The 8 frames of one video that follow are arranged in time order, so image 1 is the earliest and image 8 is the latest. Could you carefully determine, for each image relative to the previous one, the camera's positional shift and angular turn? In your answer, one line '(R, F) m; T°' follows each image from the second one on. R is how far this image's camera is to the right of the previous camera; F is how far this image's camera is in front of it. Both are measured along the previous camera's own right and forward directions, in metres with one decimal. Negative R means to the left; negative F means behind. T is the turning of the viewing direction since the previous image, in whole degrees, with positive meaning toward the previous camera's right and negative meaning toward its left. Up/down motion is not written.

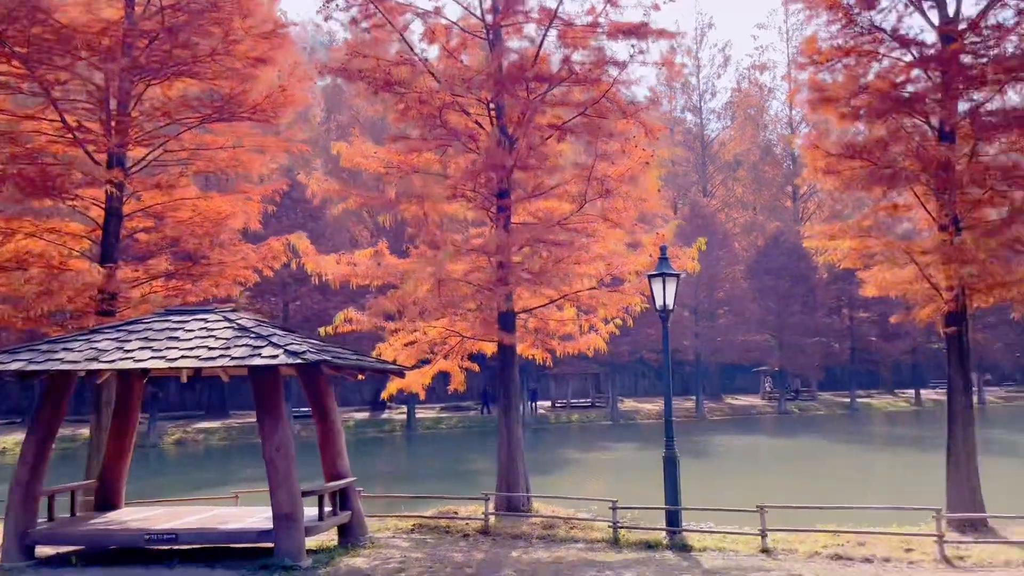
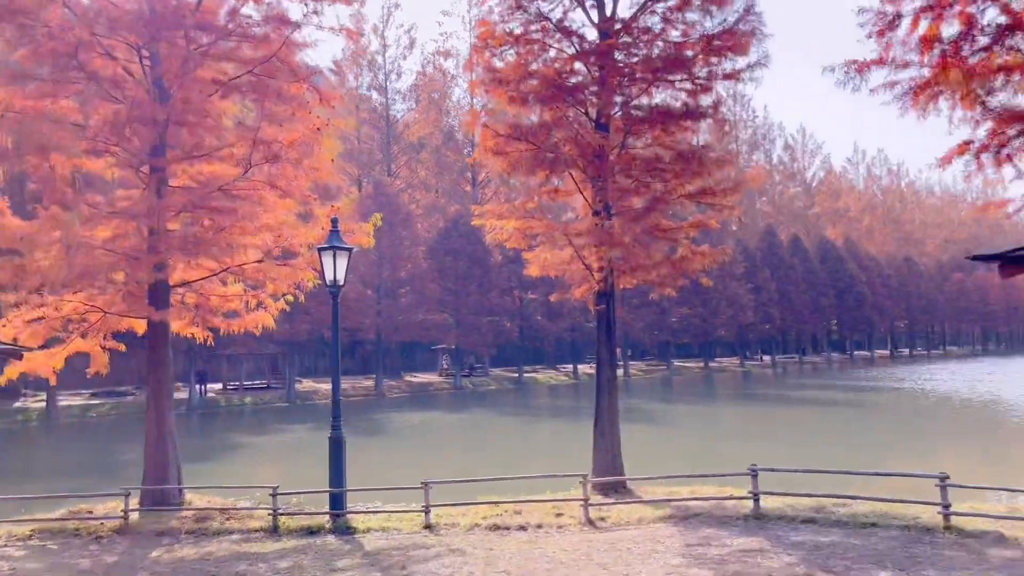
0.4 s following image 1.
(+2.2, +0.3) m; +19°
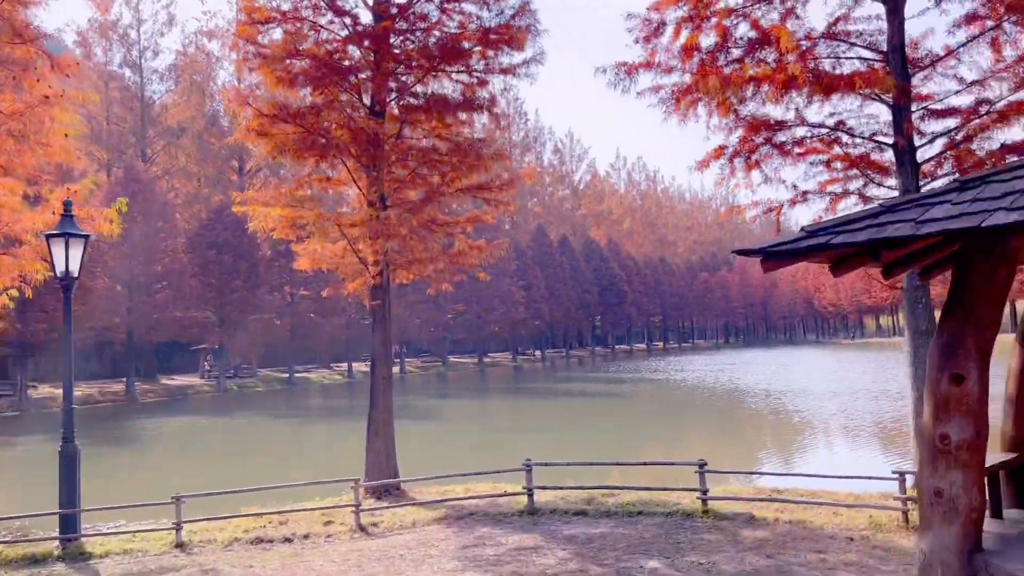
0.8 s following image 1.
(+0.1, +0.3) m; +19°
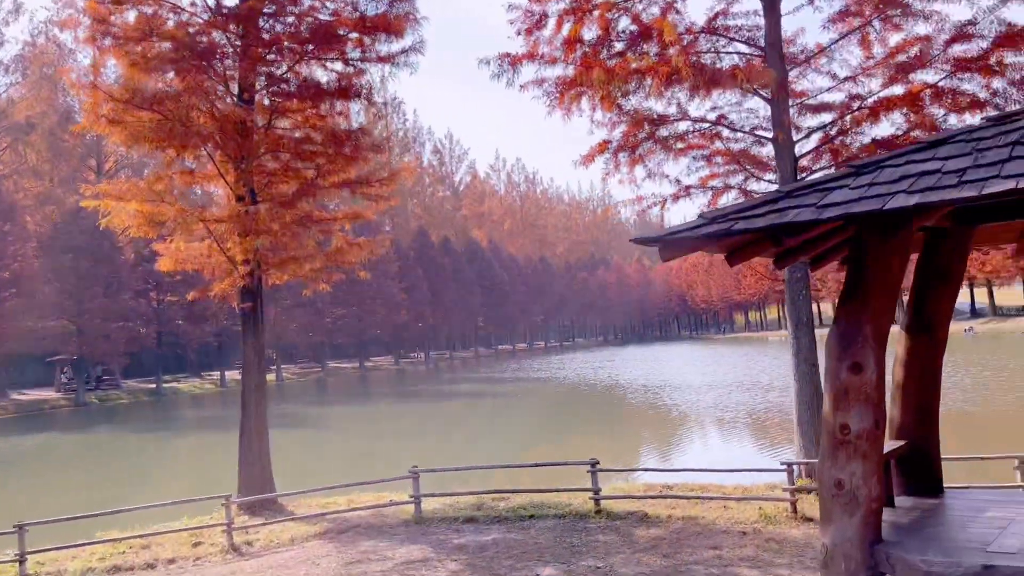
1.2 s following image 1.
(0.0, +0.2) m; +10°
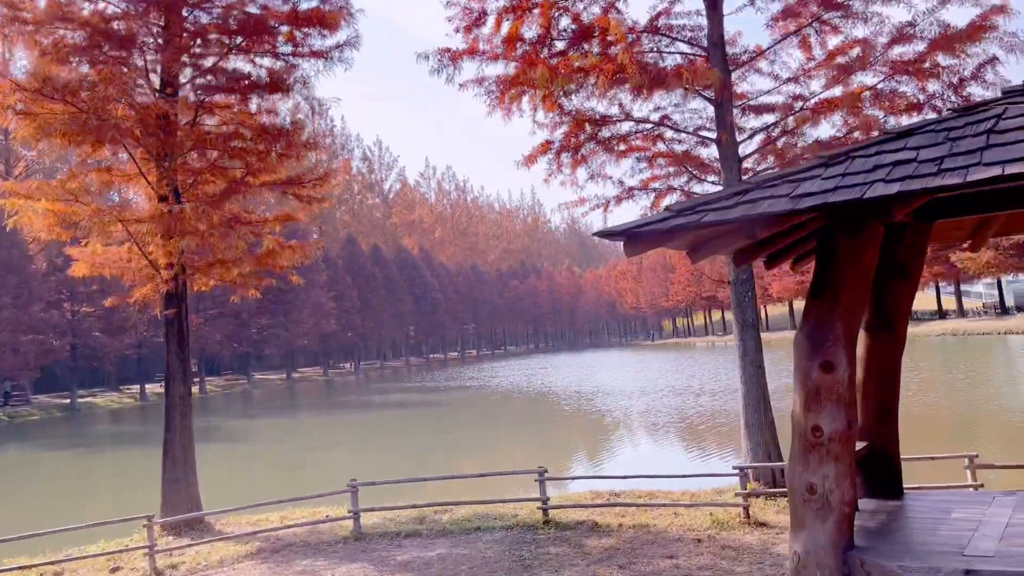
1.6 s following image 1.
(-0.1, +0.1) m; +6°
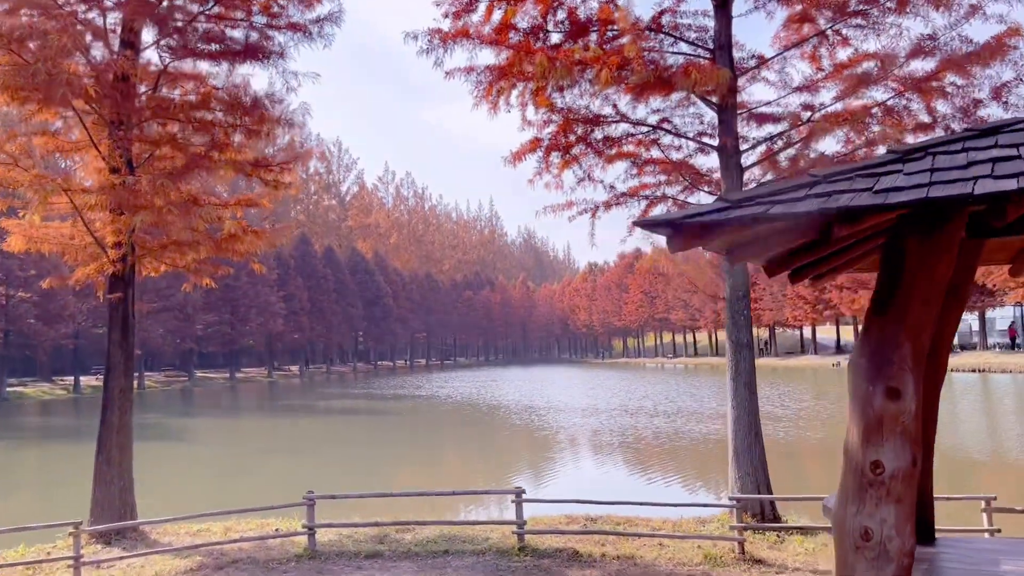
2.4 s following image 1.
(-0.2, +0.2) m; +4°
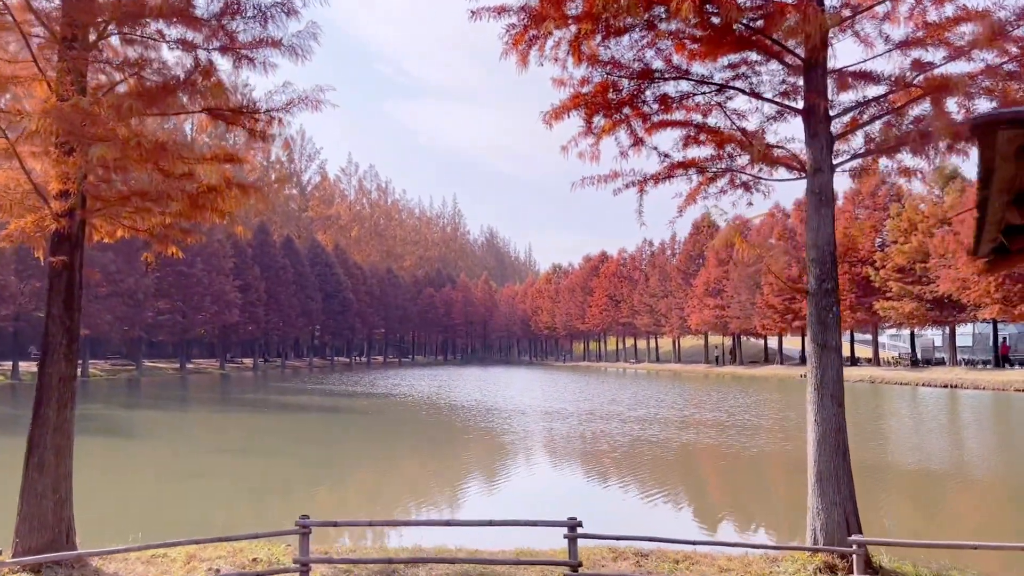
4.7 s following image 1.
(-0.4, +0.6) m; +3°
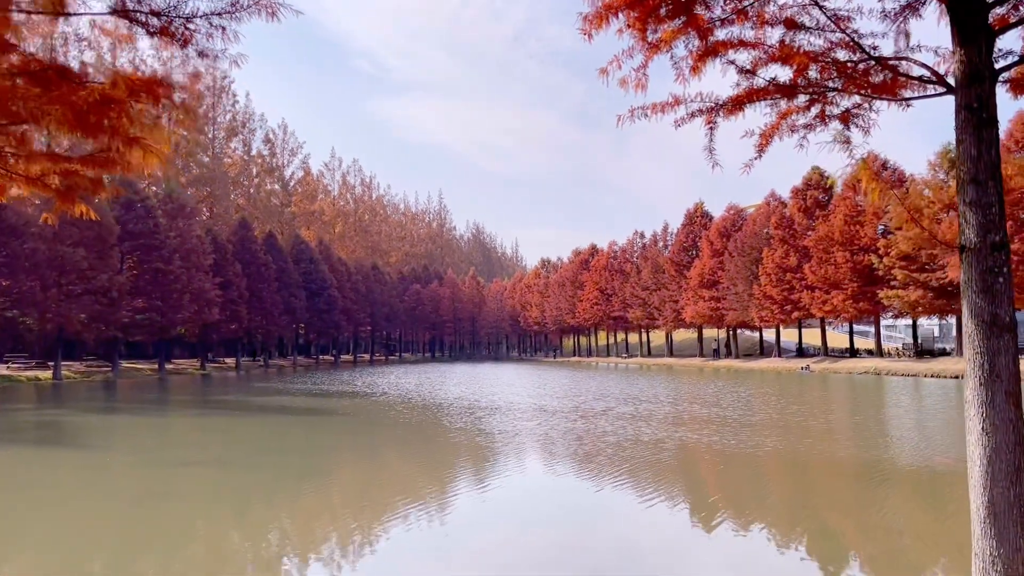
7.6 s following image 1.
(-0.2, +0.9) m; +1°
